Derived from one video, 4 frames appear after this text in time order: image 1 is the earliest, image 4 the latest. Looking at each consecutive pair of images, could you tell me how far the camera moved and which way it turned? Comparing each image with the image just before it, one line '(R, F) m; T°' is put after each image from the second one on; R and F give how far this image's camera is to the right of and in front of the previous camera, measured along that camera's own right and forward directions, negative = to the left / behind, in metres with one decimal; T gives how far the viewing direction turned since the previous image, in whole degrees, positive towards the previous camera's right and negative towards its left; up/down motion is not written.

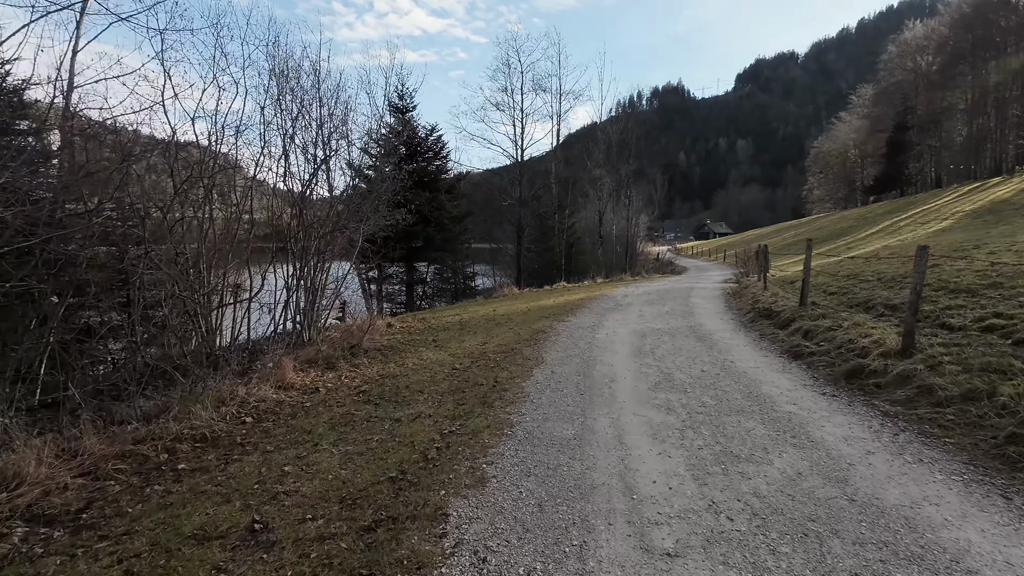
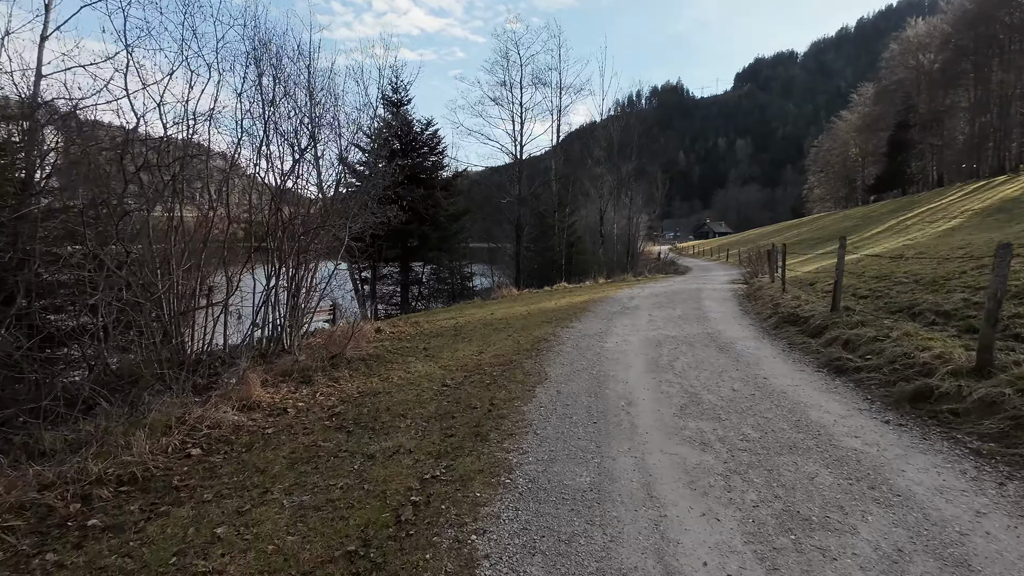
(0.0, +0.9) m; 0°
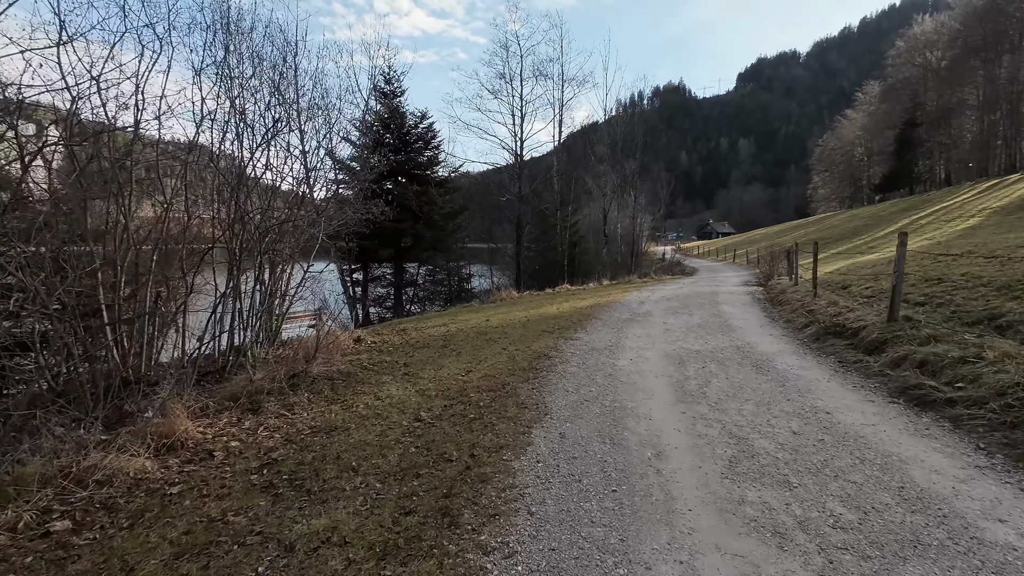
(+0.1, +1.2) m; 0°
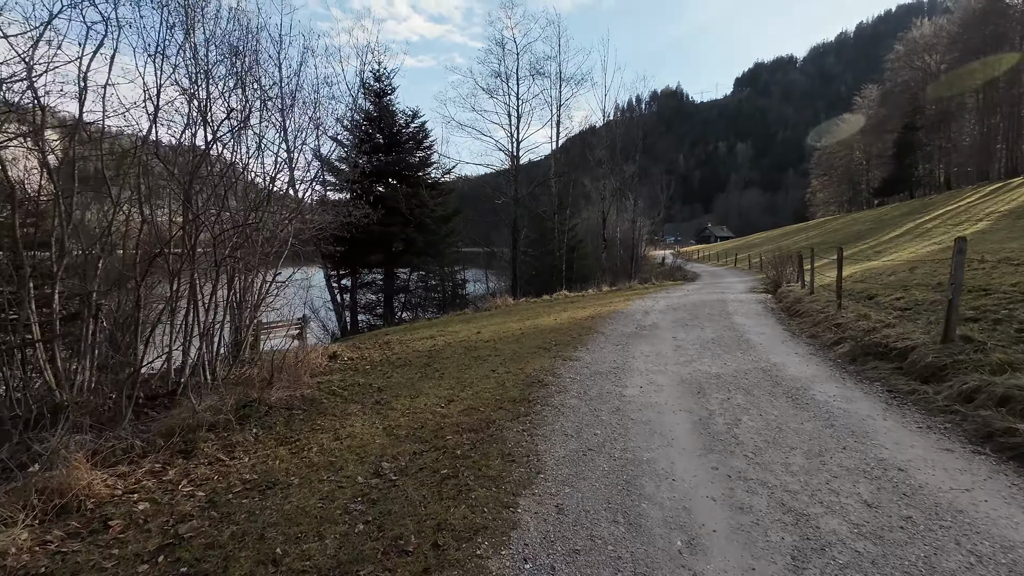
(+0.1, +1.0) m; 0°
